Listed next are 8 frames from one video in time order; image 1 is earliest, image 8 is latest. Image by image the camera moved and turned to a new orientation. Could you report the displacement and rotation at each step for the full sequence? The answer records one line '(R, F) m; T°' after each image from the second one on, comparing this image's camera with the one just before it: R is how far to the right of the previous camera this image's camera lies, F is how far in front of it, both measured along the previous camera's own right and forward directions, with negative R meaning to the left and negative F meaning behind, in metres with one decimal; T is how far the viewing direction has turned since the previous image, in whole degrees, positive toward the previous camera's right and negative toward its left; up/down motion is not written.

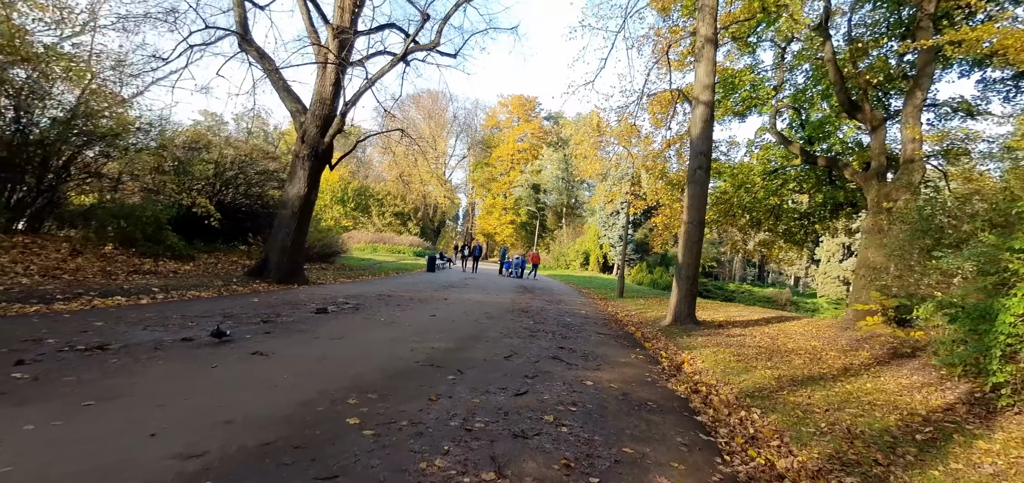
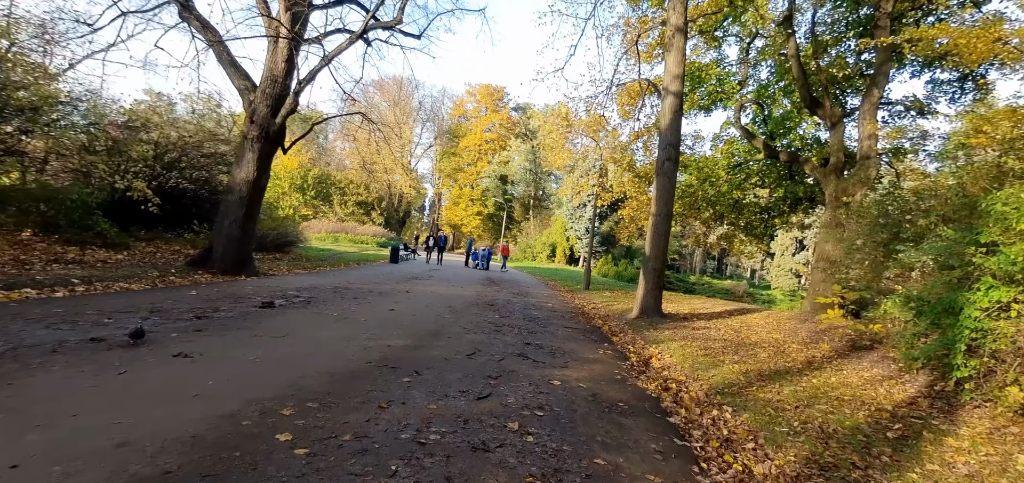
(0.0, +0.4) m; +4°
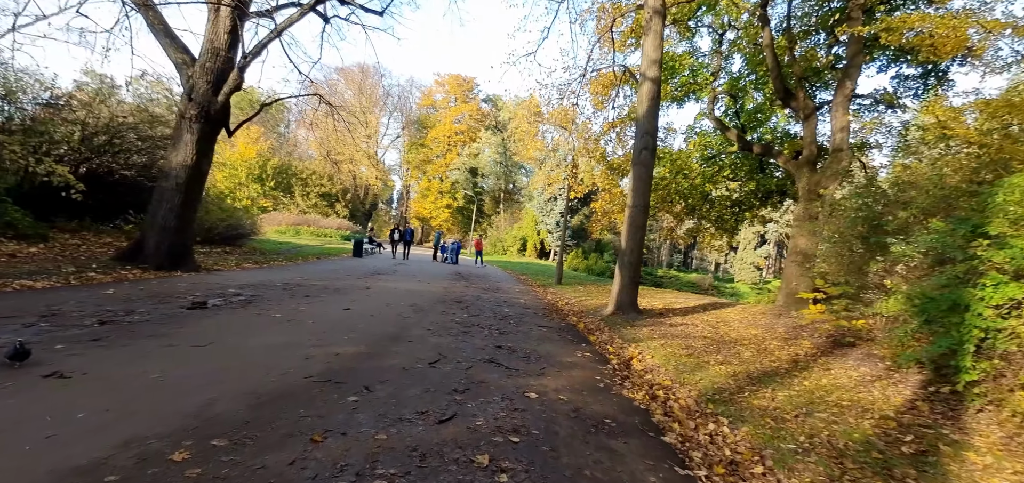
(0.0, +0.7) m; +4°
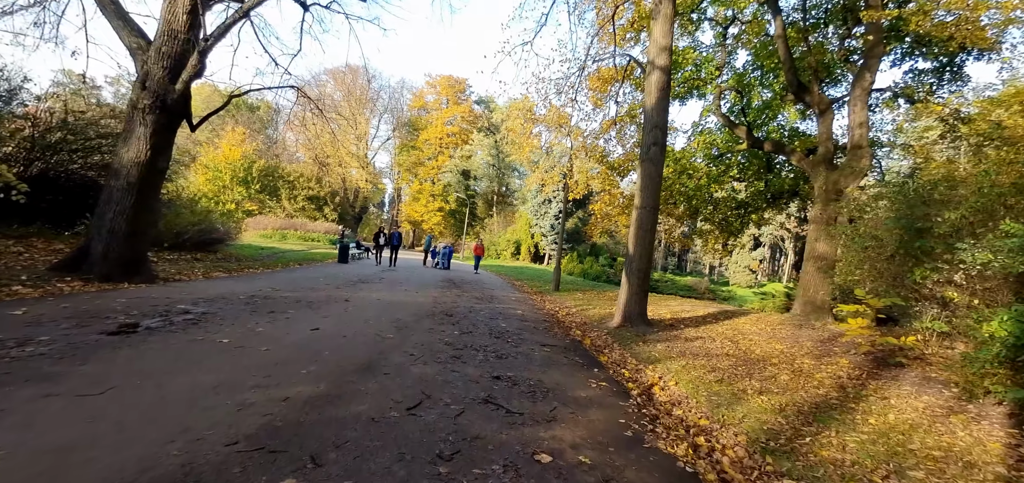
(-0.1, +1.0) m; +1°
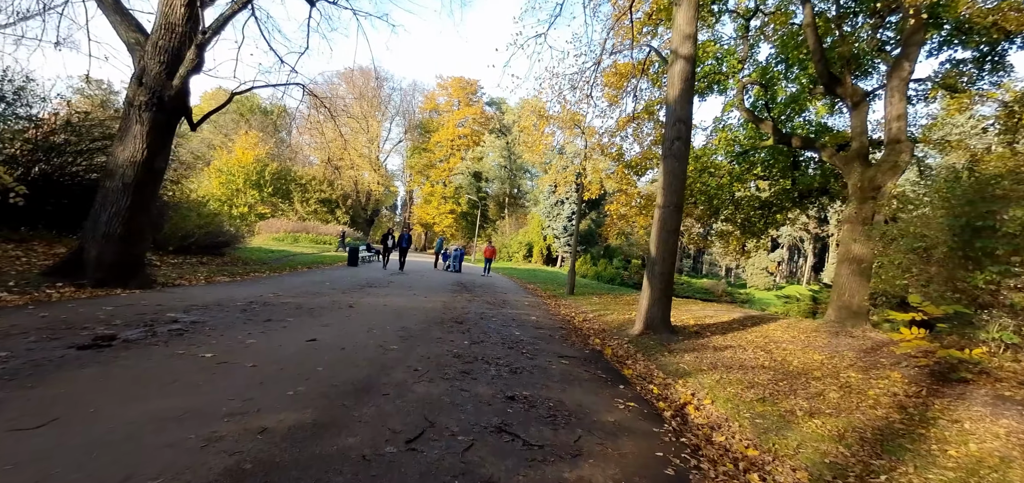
(0.0, +0.5) m; -1°
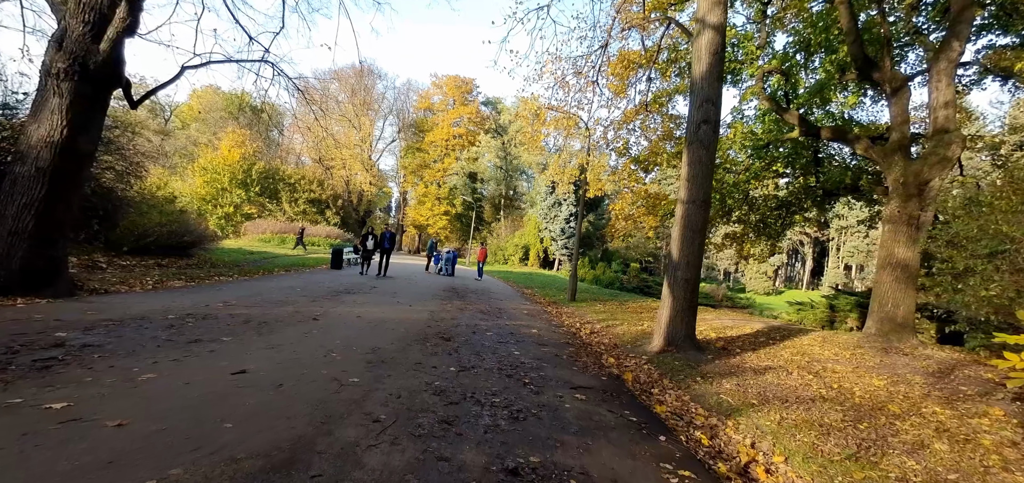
(0.0, +1.3) m; +1°
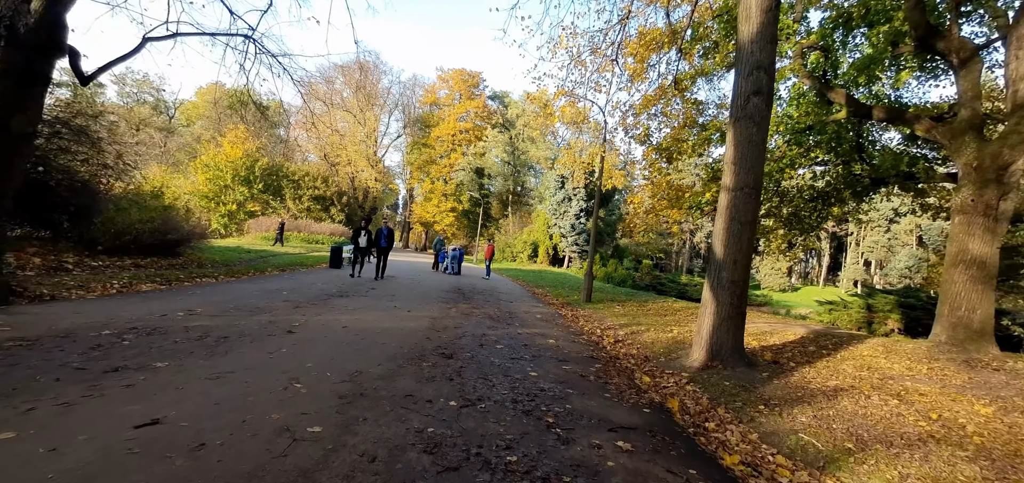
(-0.1, +1.2) m; -1°
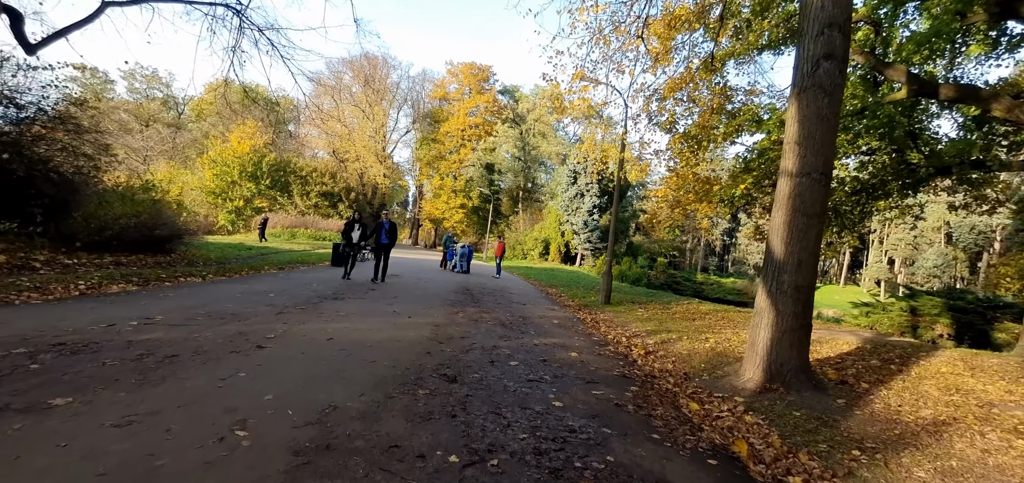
(-0.1, +1.1) m; -1°
